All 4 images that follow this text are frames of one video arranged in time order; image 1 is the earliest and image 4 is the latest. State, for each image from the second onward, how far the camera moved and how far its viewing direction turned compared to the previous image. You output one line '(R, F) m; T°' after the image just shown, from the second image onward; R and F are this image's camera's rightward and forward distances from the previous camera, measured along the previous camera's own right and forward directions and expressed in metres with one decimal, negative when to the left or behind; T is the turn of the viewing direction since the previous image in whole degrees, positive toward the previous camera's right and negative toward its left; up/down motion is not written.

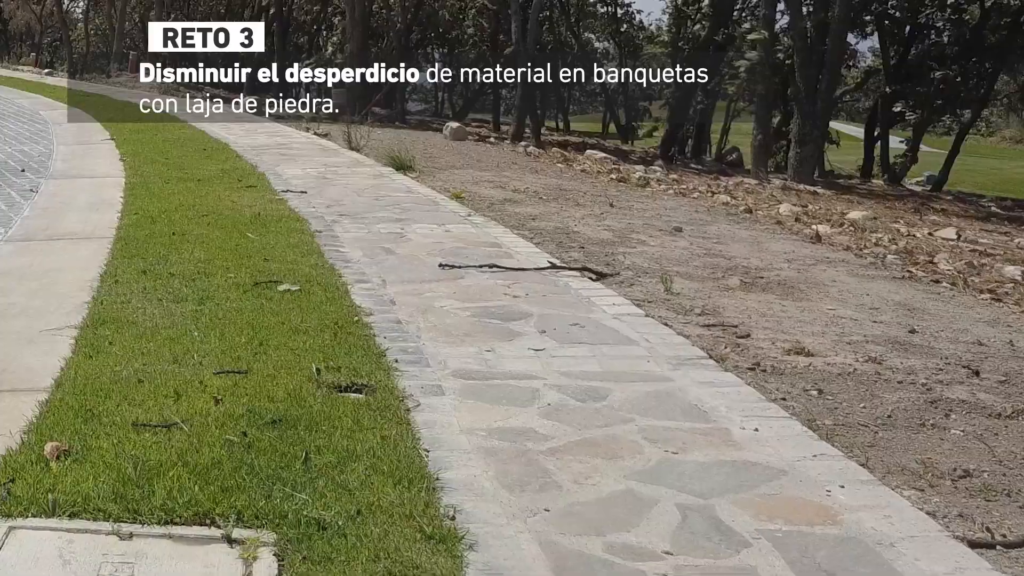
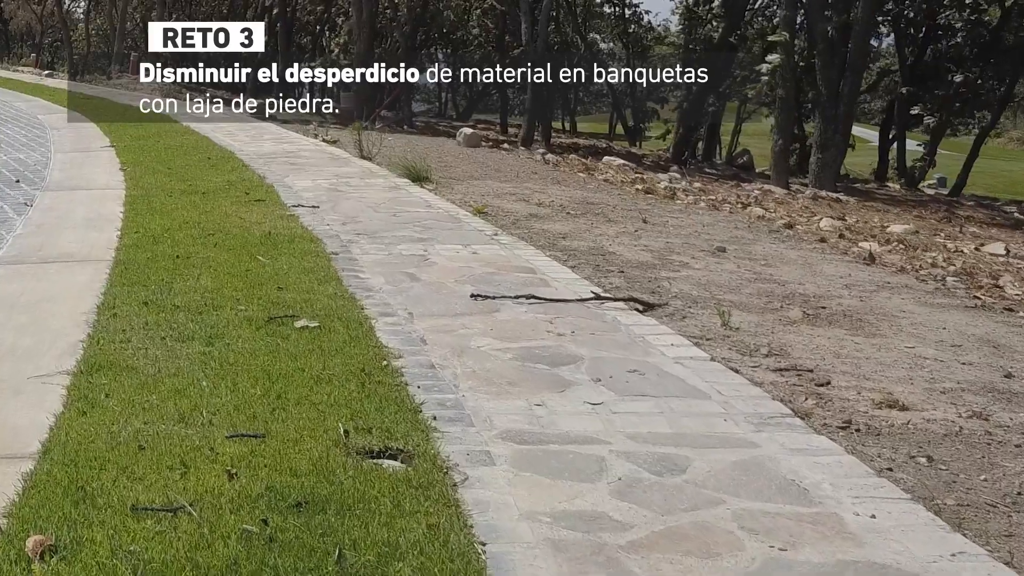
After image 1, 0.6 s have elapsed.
(-0.2, +0.7) m; 0°
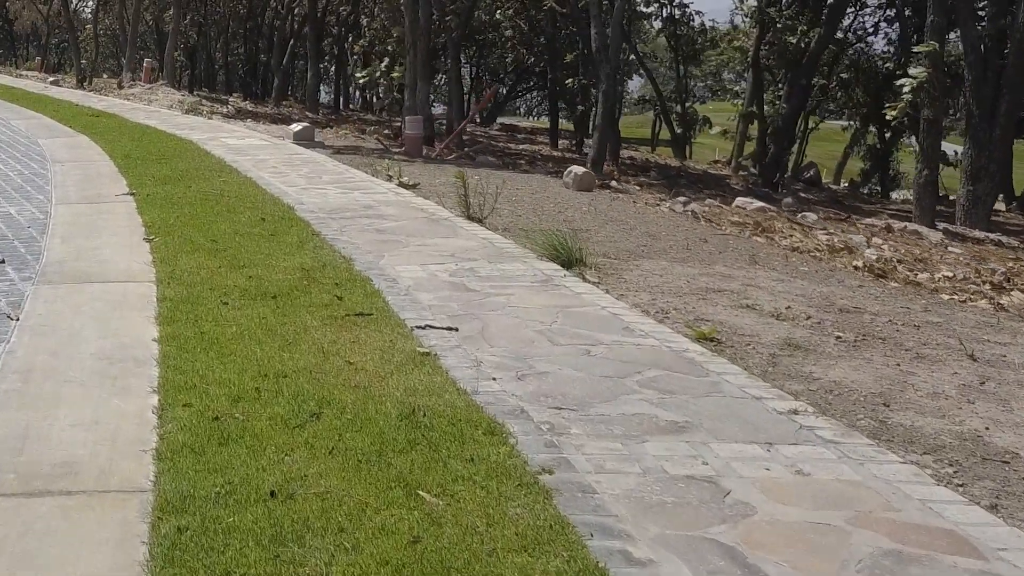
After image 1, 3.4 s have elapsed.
(-1.0, +3.7) m; 0°
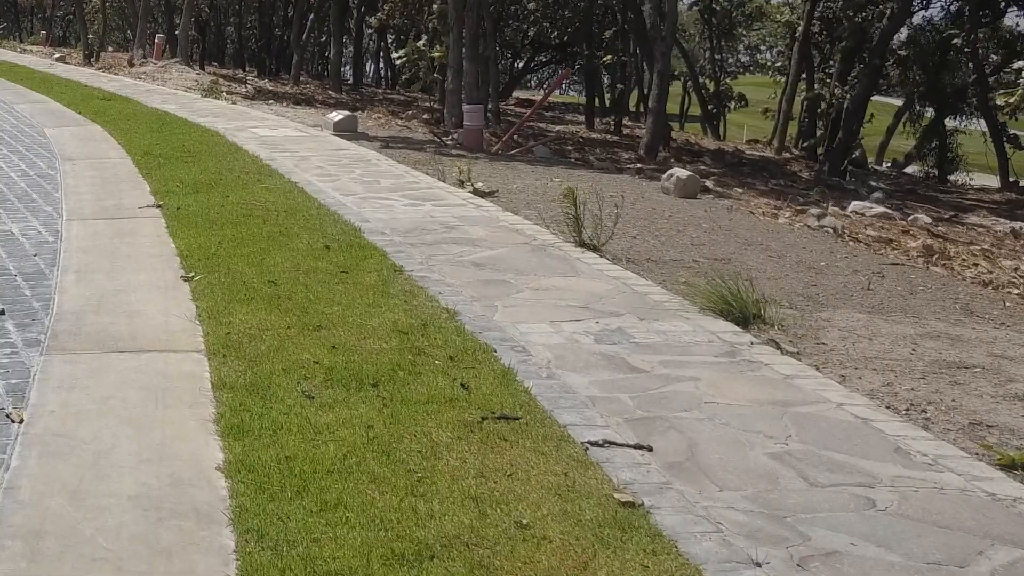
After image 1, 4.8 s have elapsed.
(-0.6, +2.1) m; 0°
